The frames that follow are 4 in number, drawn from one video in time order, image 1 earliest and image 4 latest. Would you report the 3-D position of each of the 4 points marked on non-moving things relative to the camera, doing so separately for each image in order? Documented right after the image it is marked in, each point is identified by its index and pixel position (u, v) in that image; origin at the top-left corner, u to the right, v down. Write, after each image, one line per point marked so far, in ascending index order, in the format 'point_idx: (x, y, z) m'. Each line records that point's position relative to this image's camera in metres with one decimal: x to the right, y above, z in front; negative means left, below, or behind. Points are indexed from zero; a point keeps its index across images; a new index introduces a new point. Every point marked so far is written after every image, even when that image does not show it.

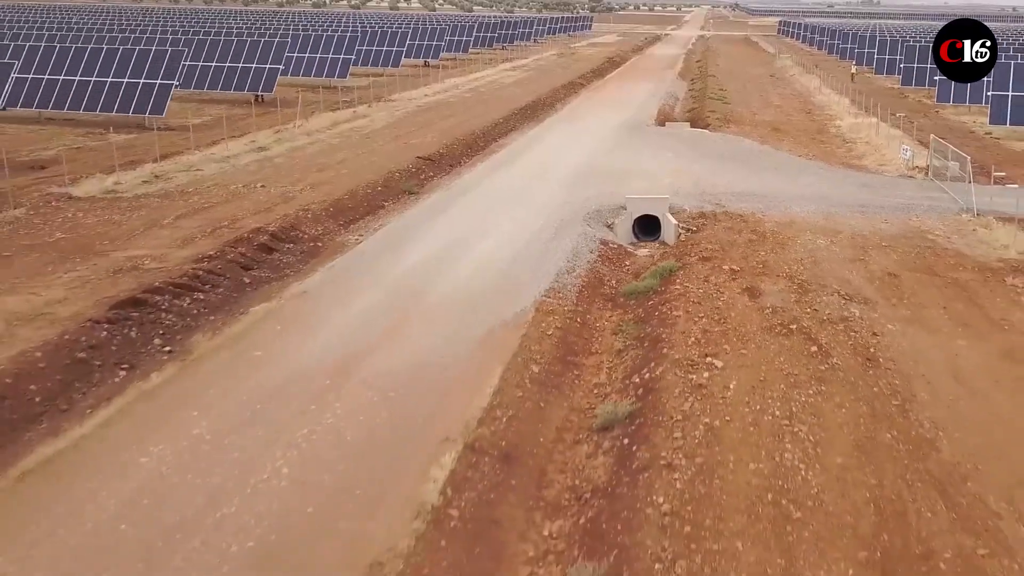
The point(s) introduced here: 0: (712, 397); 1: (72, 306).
0: (+2.1, -1.1, +10.5) m
1: (-6.0, -0.3, +13.6) m
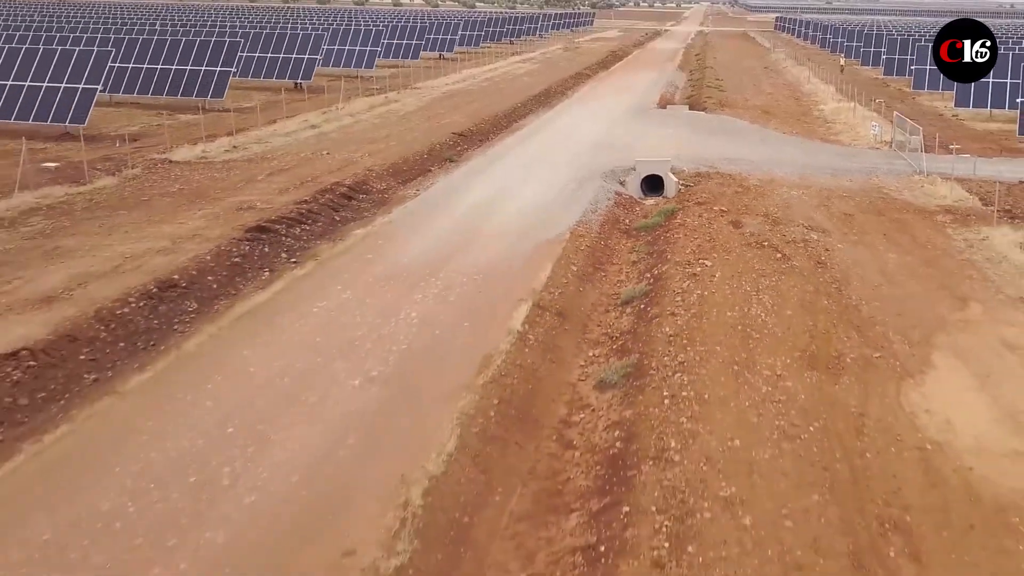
0: (+2.8, +0.1, +14.7) m
1: (-5.3, +1.0, +17.8) m
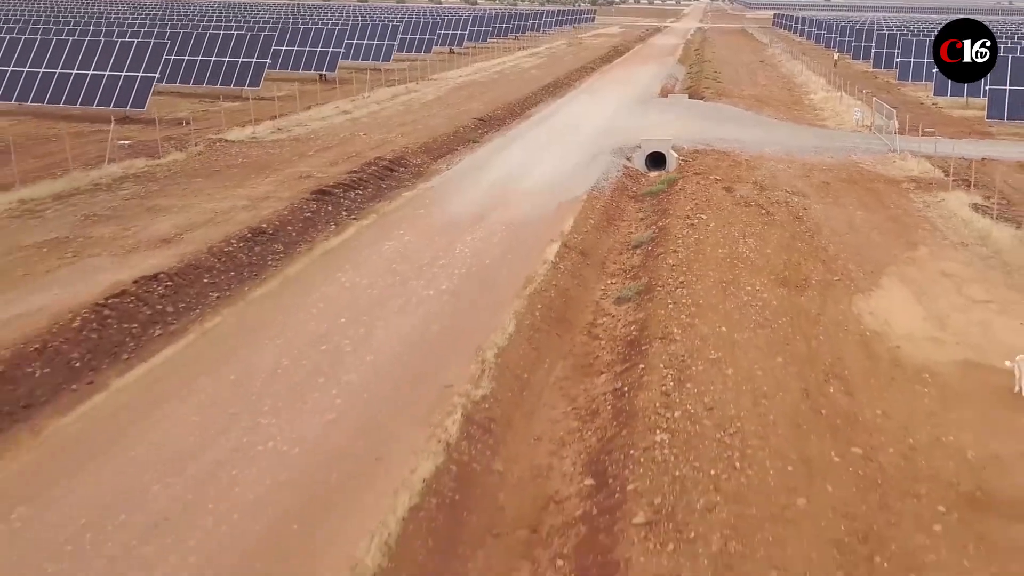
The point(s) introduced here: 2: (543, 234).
0: (+3.3, +1.1, +17.8) m
1: (-4.8, +1.9, +20.9) m
2: (+0.5, +0.9, +17.7) m
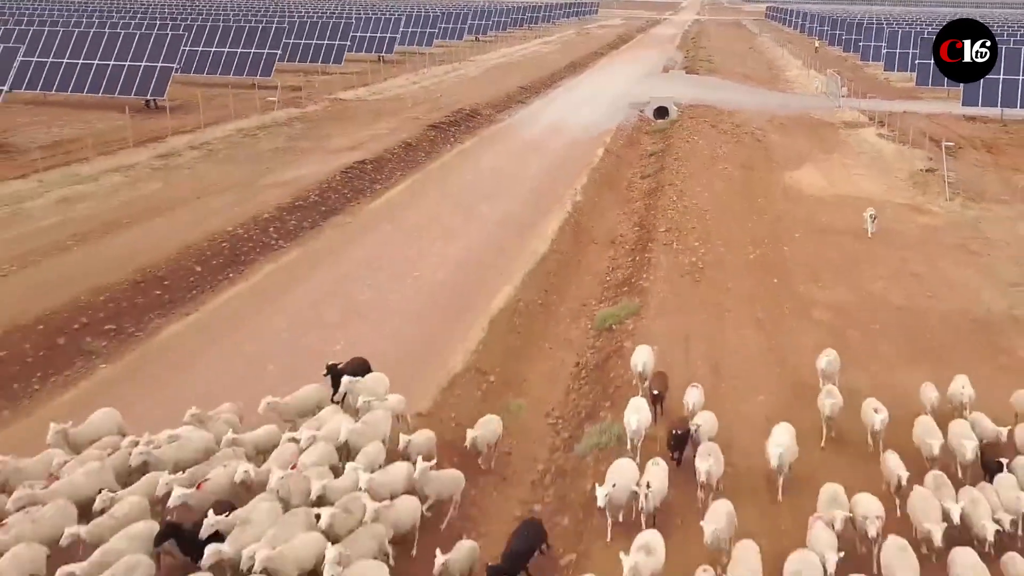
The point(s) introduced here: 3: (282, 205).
0: (+4.9, +4.0, +27.5) m
1: (-3.2, +4.9, +30.5) m
2: (+2.2, +3.9, +27.3) m
3: (-4.5, +1.6, +19.3) m
